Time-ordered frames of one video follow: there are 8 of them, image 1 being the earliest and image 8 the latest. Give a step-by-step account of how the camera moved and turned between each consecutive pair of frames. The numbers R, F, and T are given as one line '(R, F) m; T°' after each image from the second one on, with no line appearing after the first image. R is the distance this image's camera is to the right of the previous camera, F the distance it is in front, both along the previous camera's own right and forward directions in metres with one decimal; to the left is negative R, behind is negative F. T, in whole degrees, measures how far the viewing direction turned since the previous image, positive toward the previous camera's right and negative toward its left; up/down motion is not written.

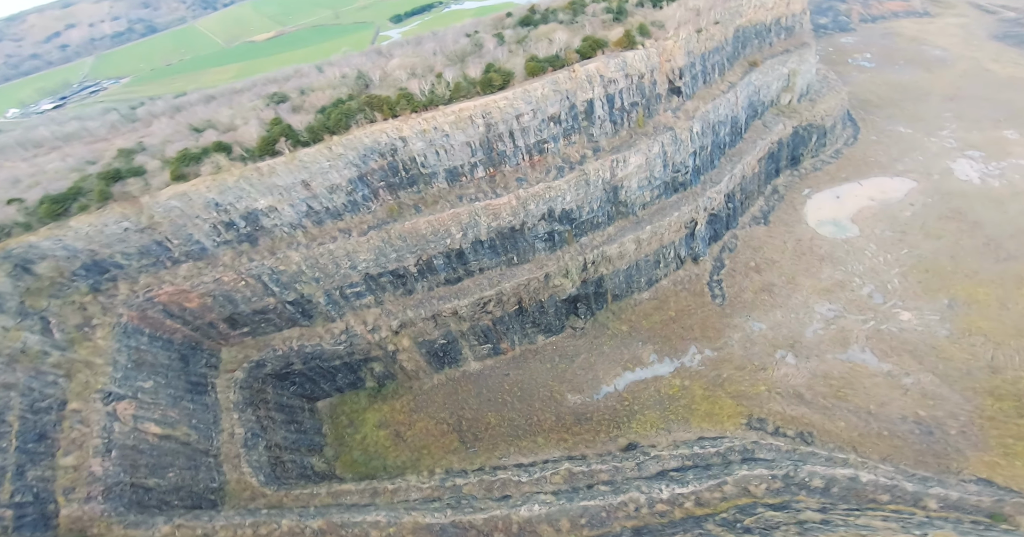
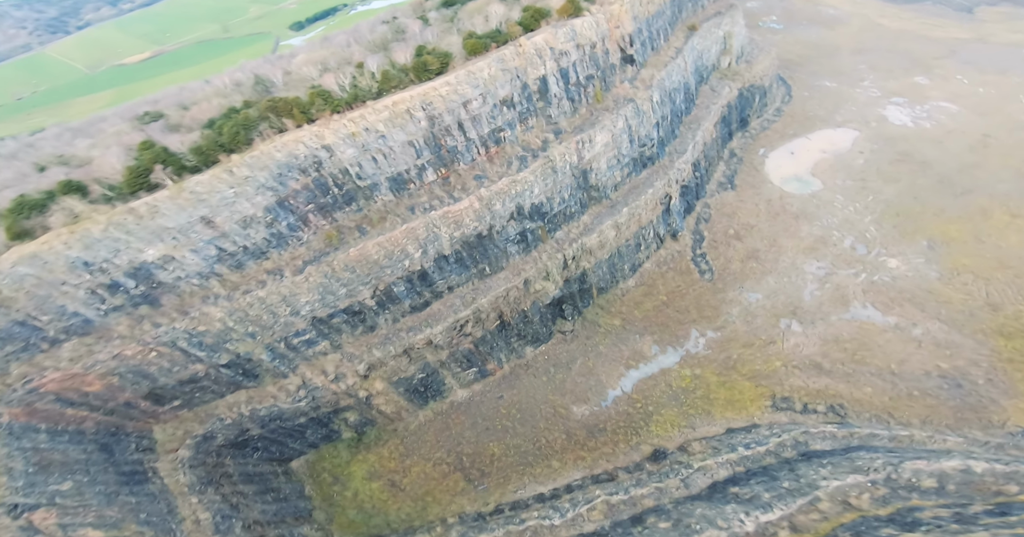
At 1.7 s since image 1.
(-1.4, +3.3) m; +8°
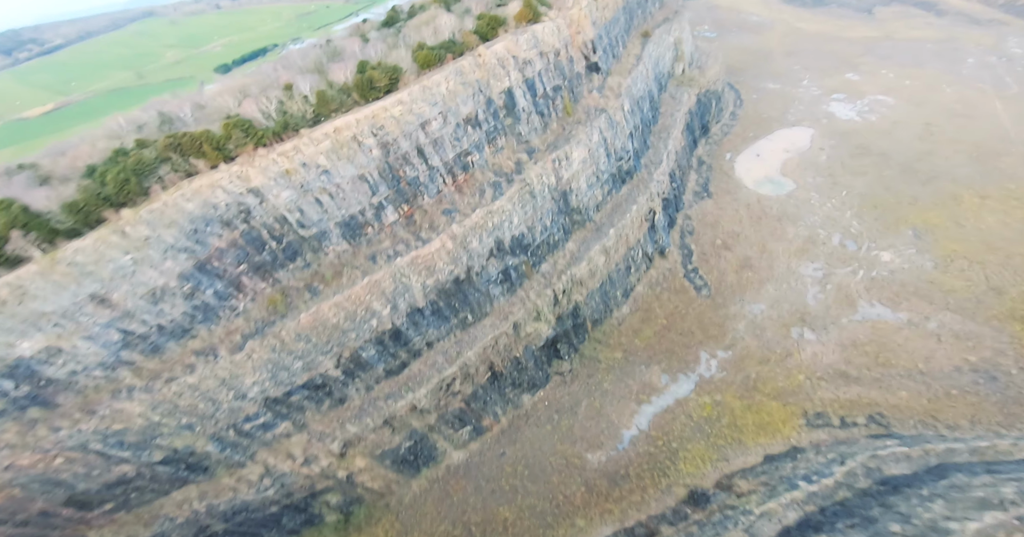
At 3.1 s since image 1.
(-1.1, +2.9) m; +6°
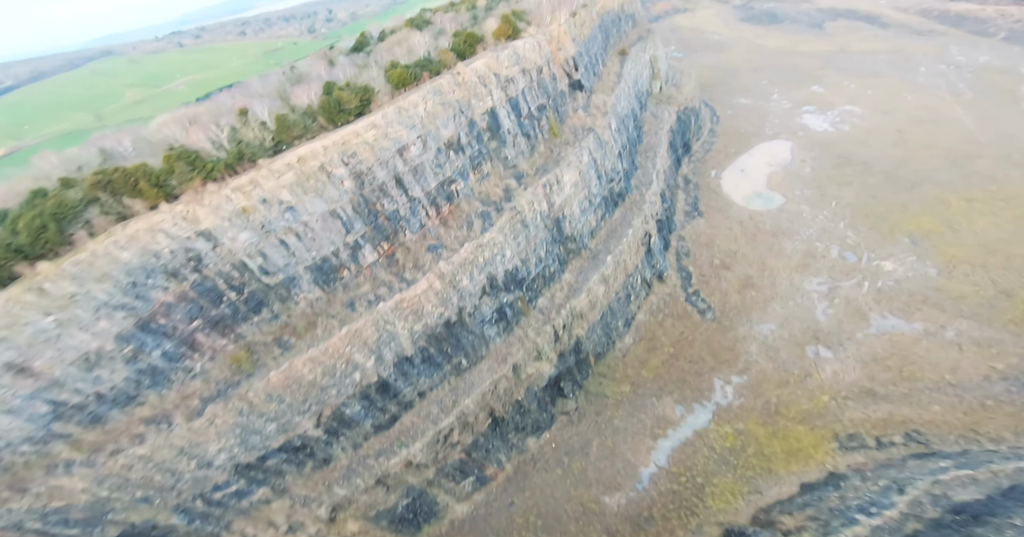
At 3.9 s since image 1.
(-0.5, +1.7) m; +3°
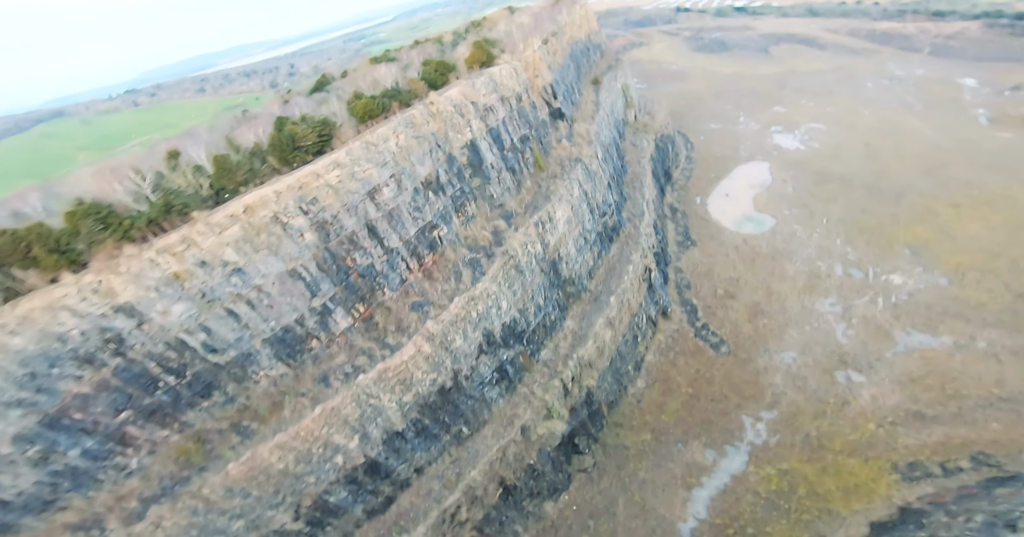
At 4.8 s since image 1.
(-0.6, +2.0) m; +4°
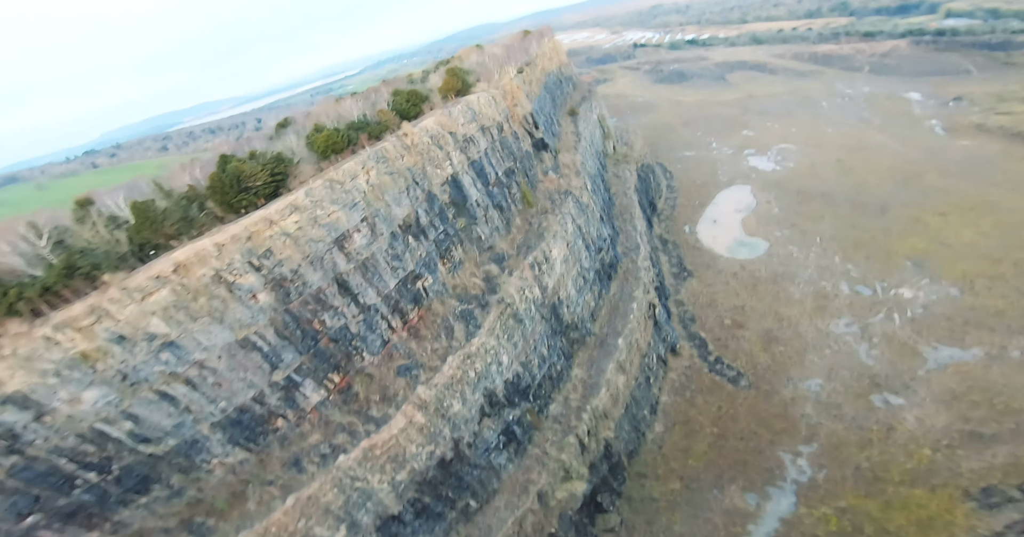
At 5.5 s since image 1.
(-0.5, +1.8) m; +3°
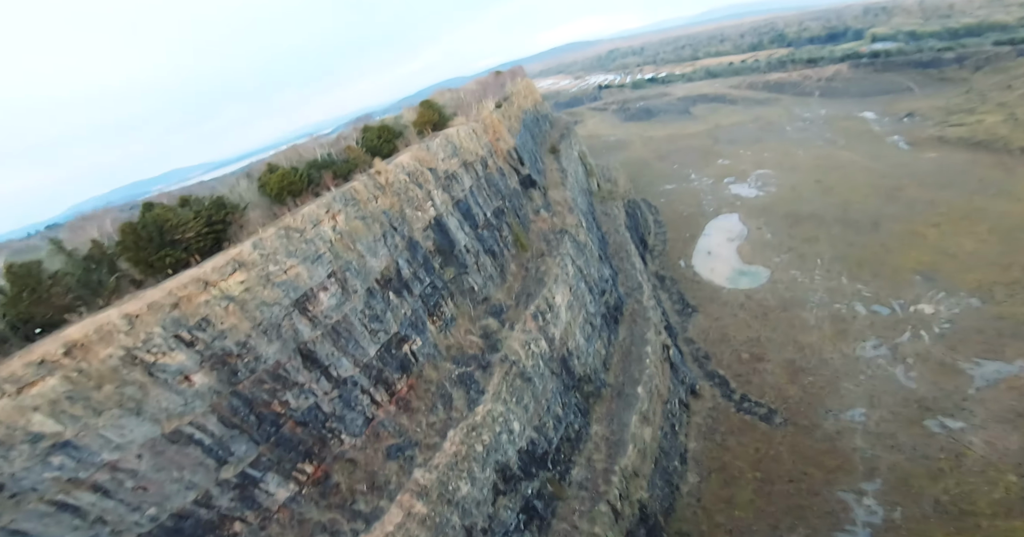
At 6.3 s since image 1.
(-0.5, +1.8) m; +3°
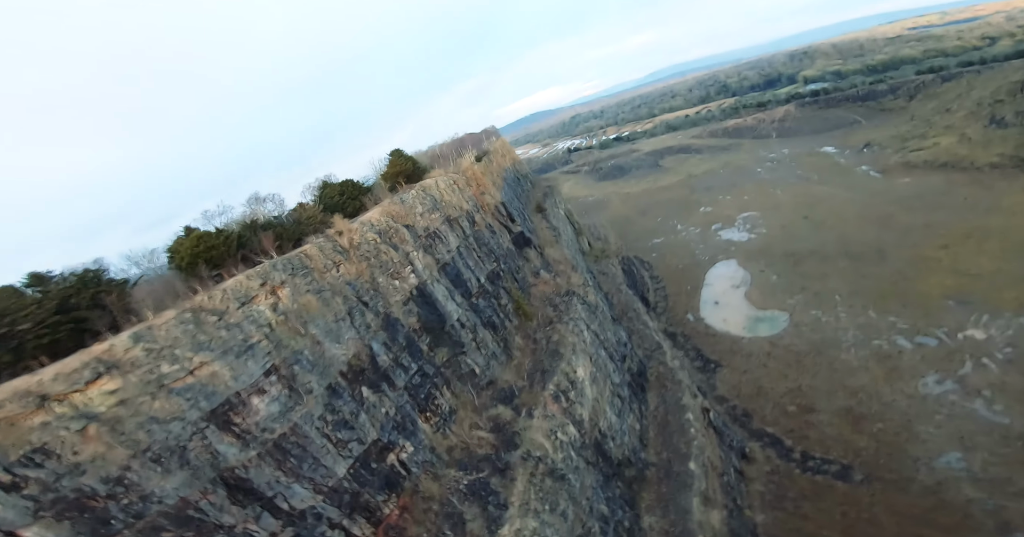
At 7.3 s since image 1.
(-0.5, +2.2) m; +3°
